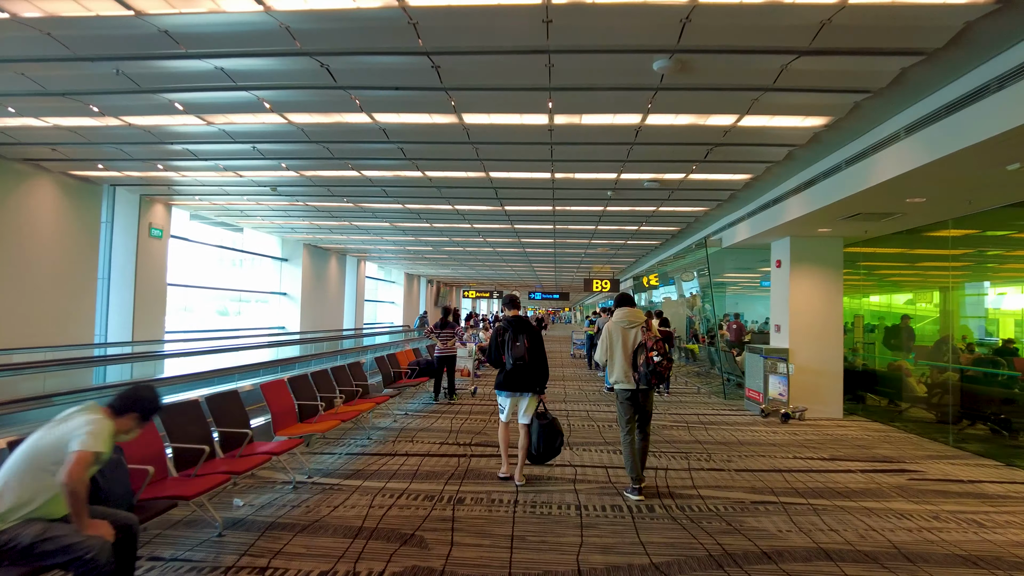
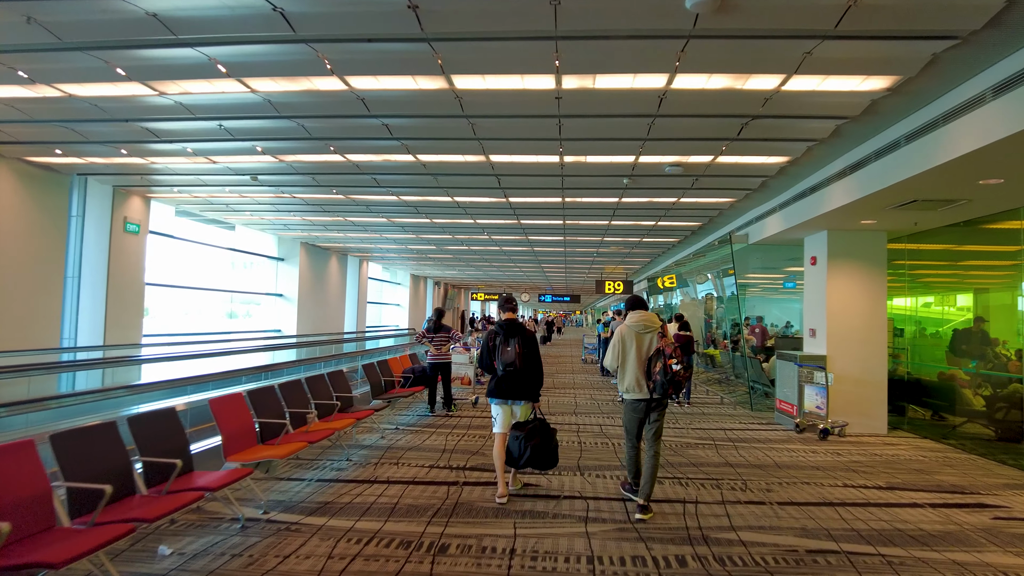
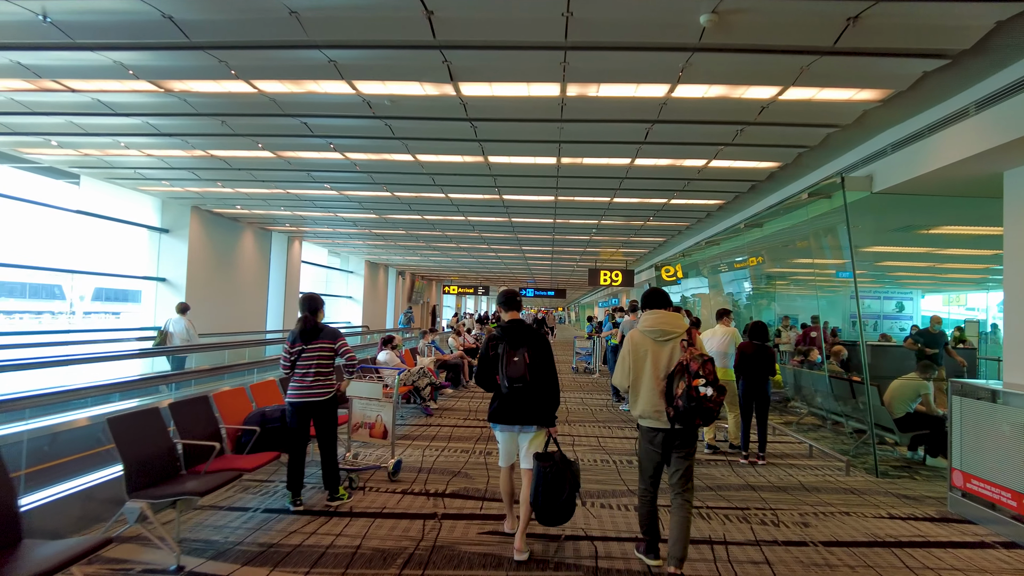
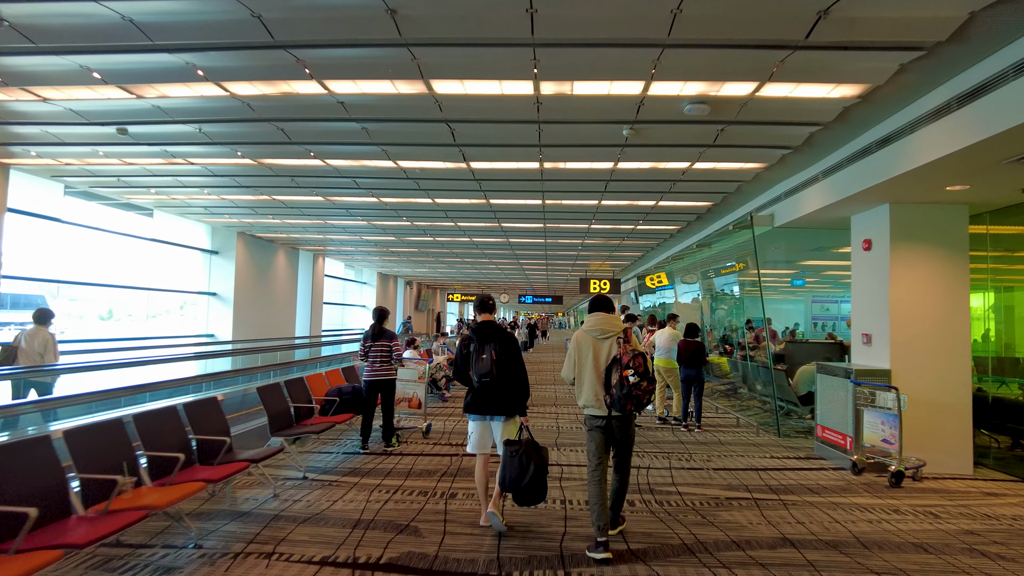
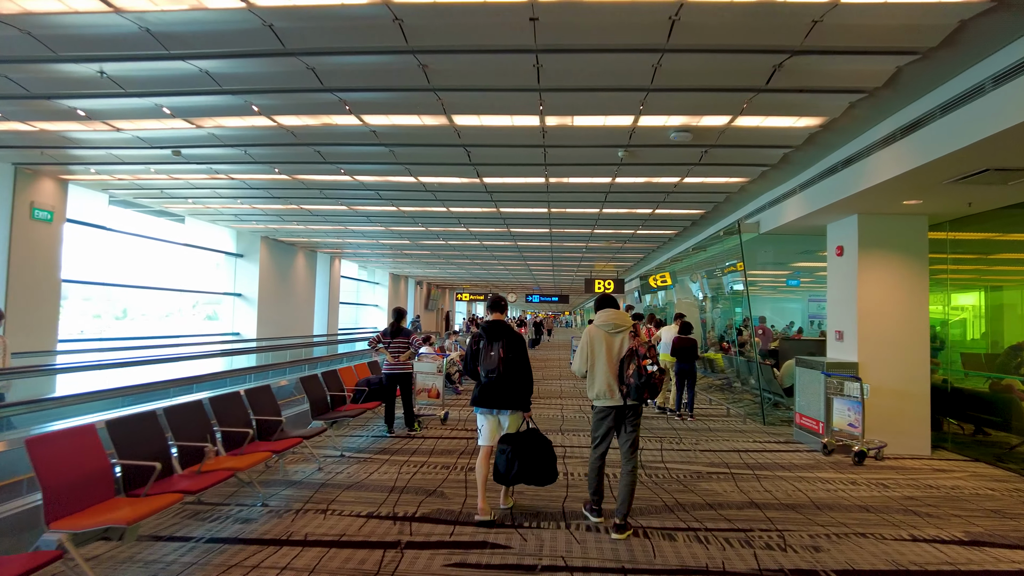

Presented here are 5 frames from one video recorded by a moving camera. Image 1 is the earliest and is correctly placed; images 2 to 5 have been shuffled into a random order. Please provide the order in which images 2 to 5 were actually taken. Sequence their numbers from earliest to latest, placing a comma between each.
2, 5, 4, 3
